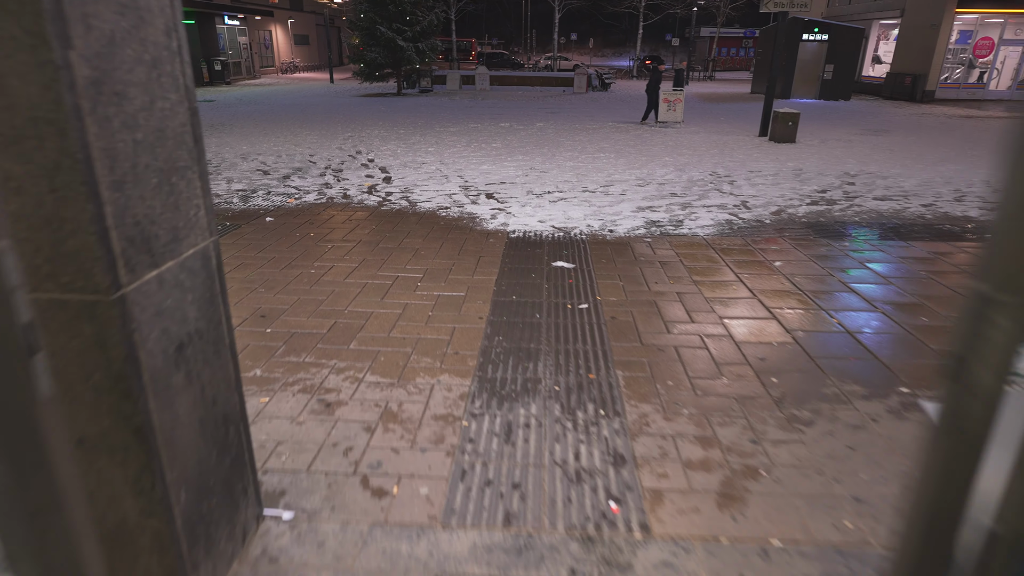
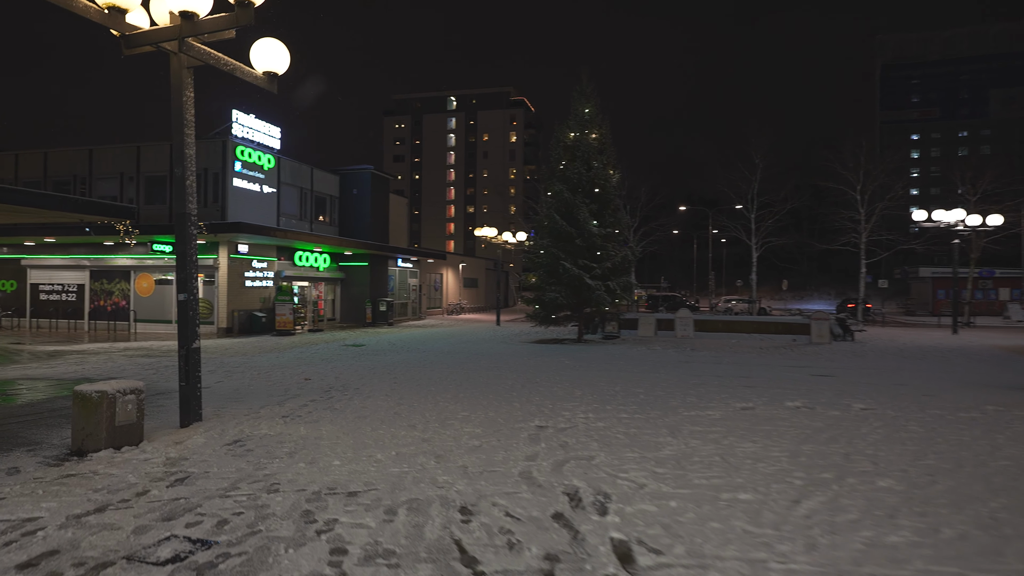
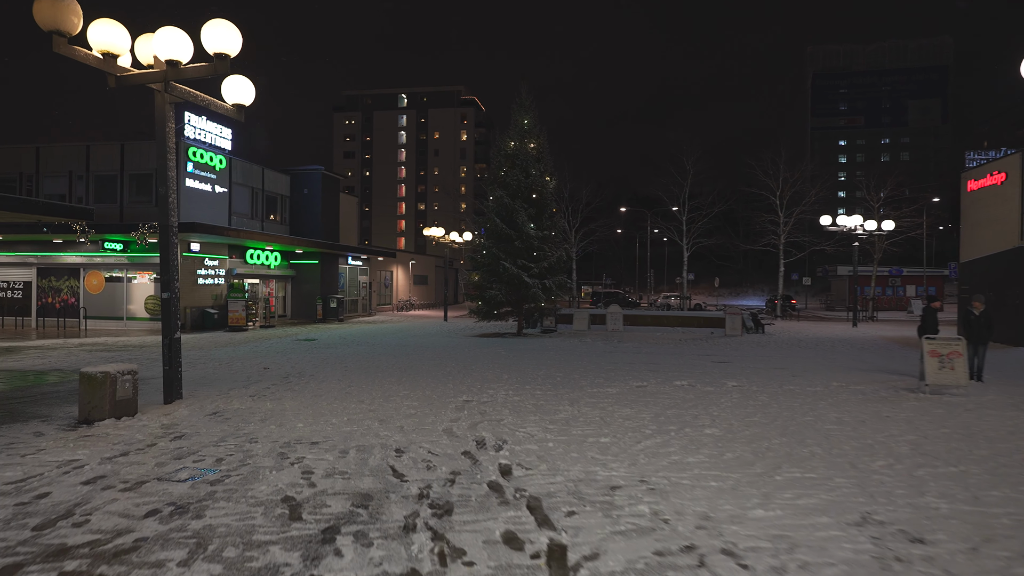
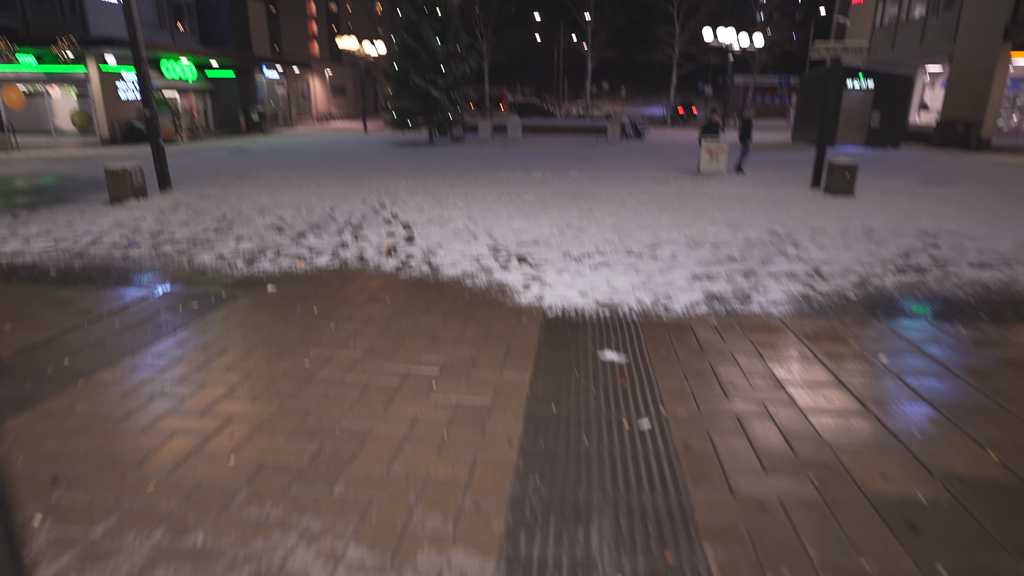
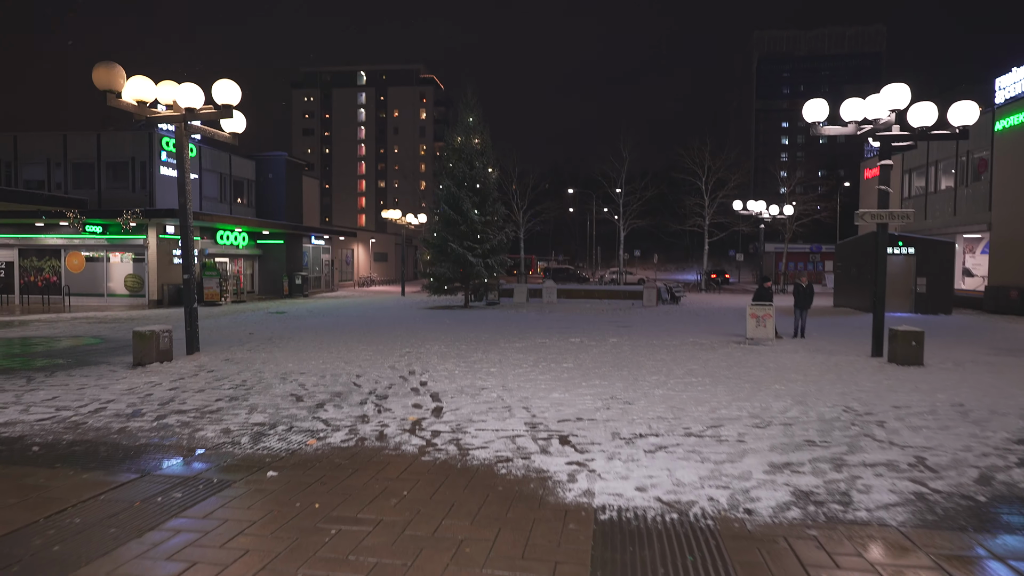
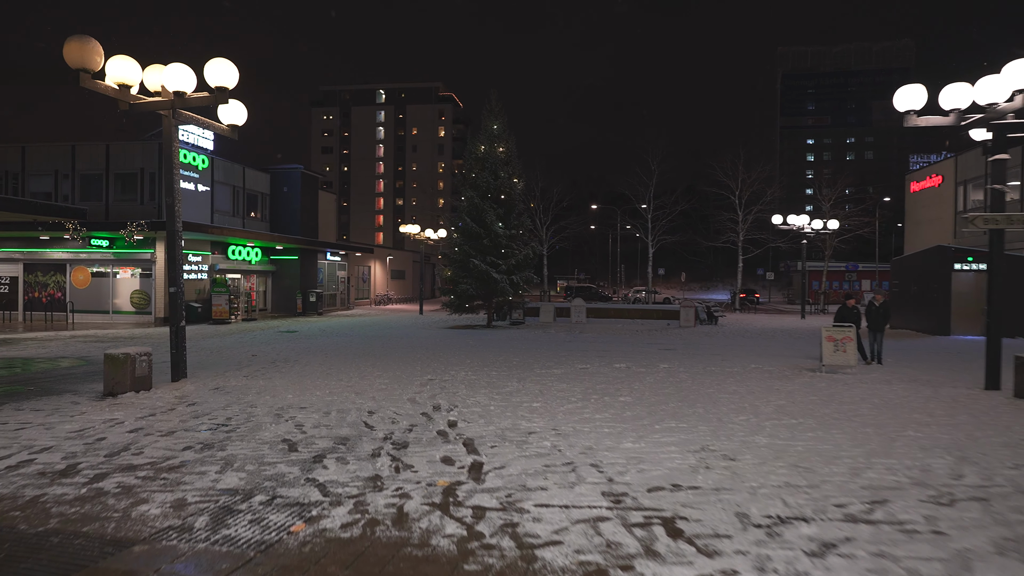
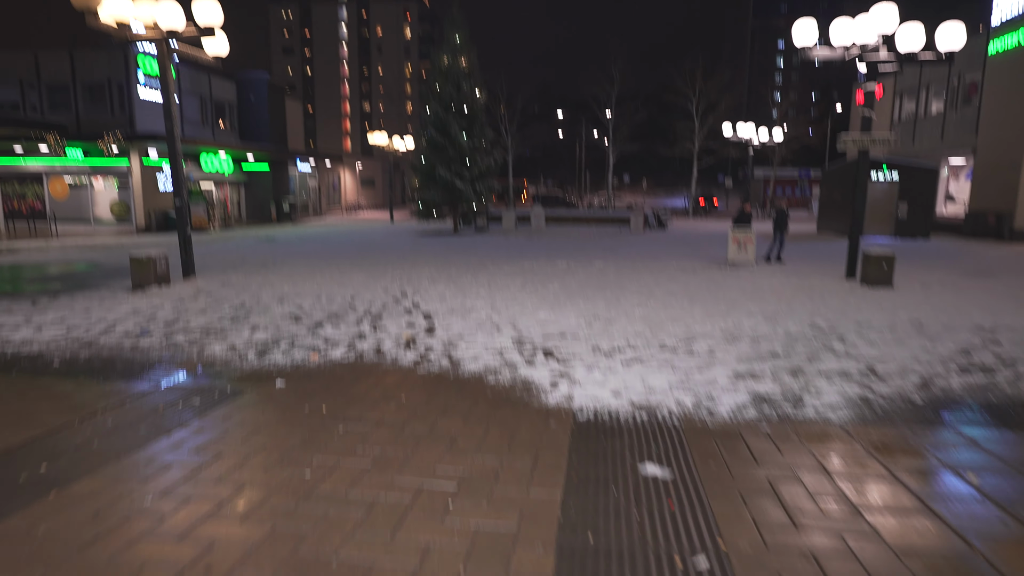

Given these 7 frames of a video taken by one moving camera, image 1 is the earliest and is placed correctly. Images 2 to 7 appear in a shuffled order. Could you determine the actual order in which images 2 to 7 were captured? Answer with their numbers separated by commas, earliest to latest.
4, 7, 5, 6, 3, 2
